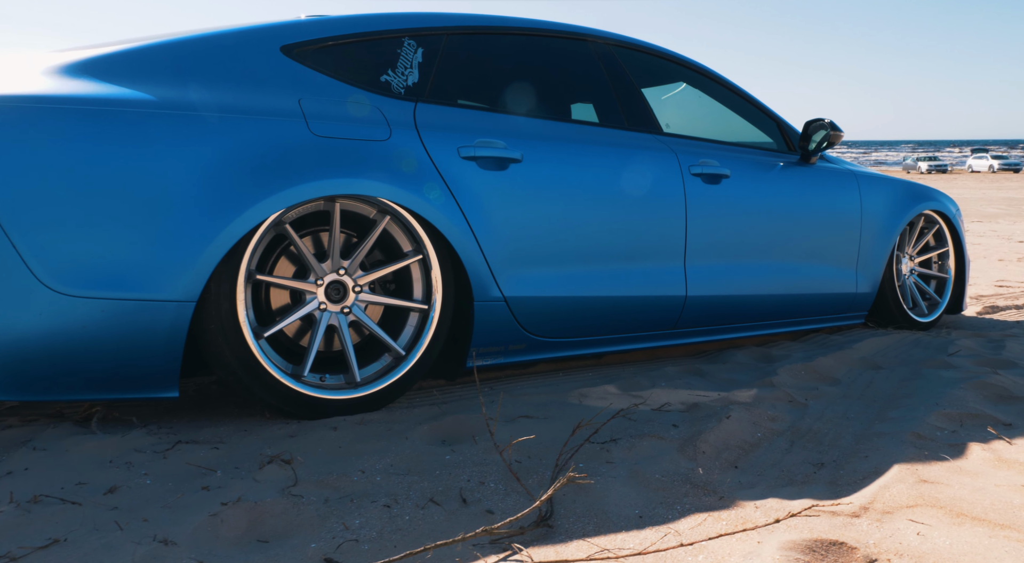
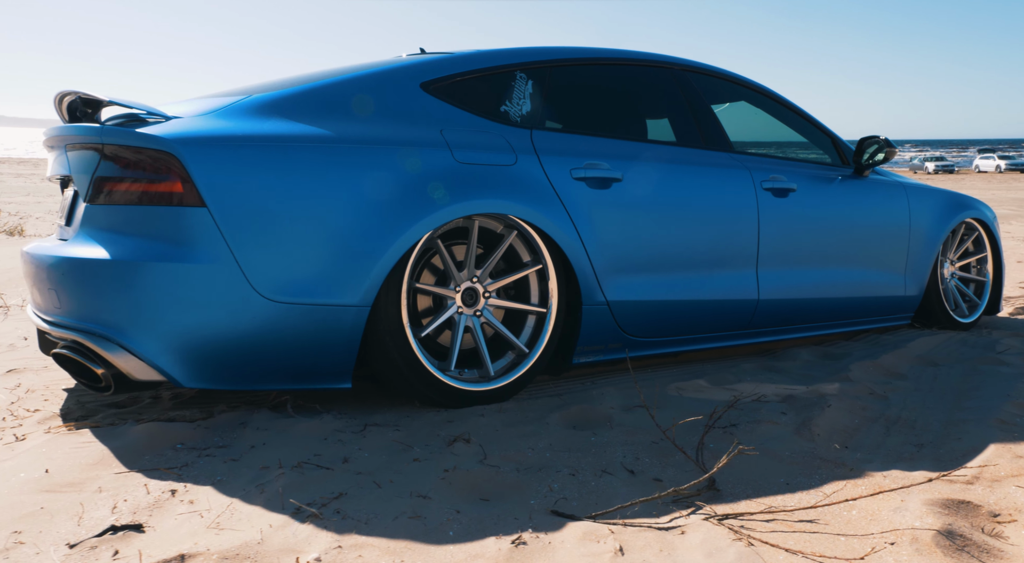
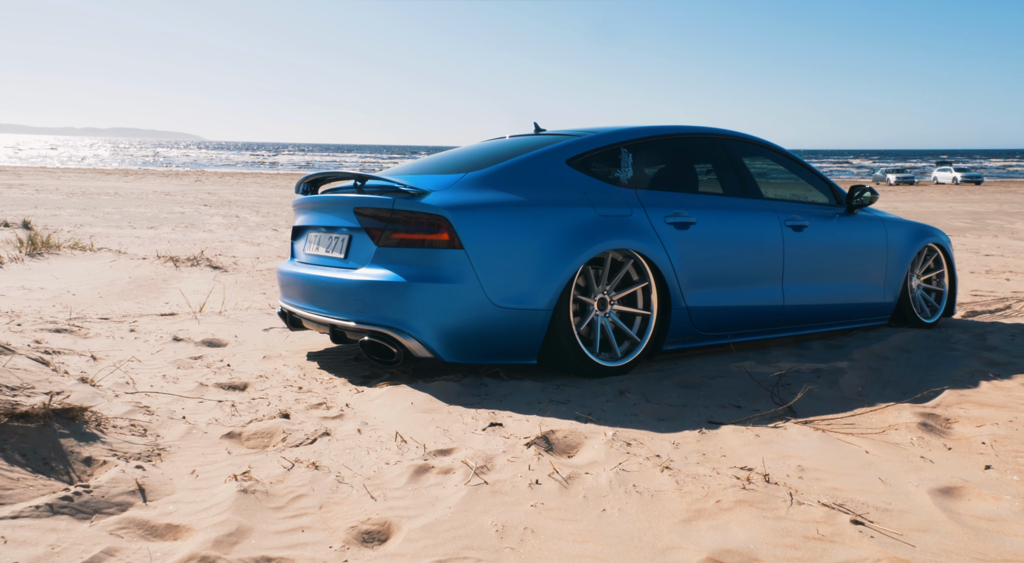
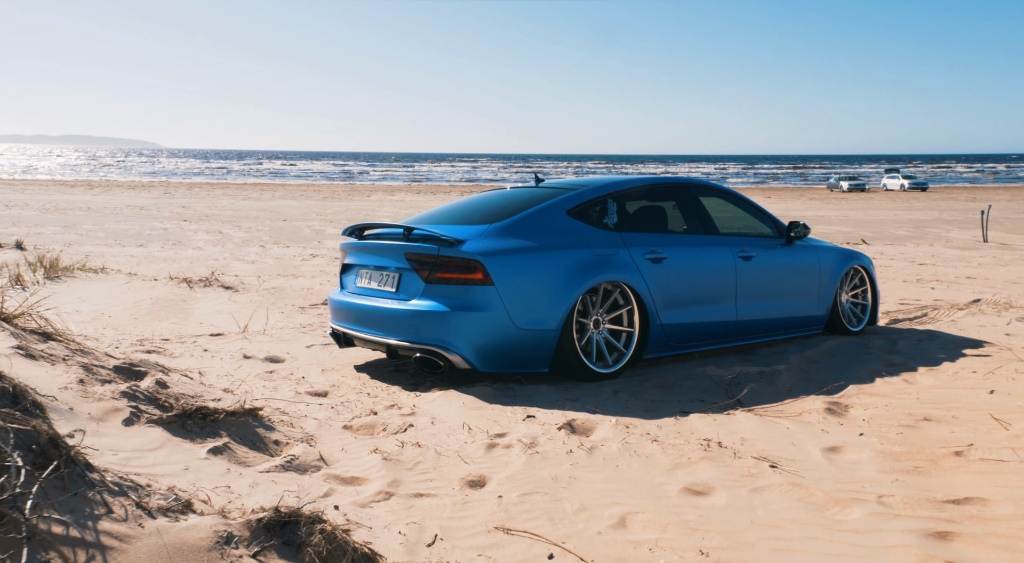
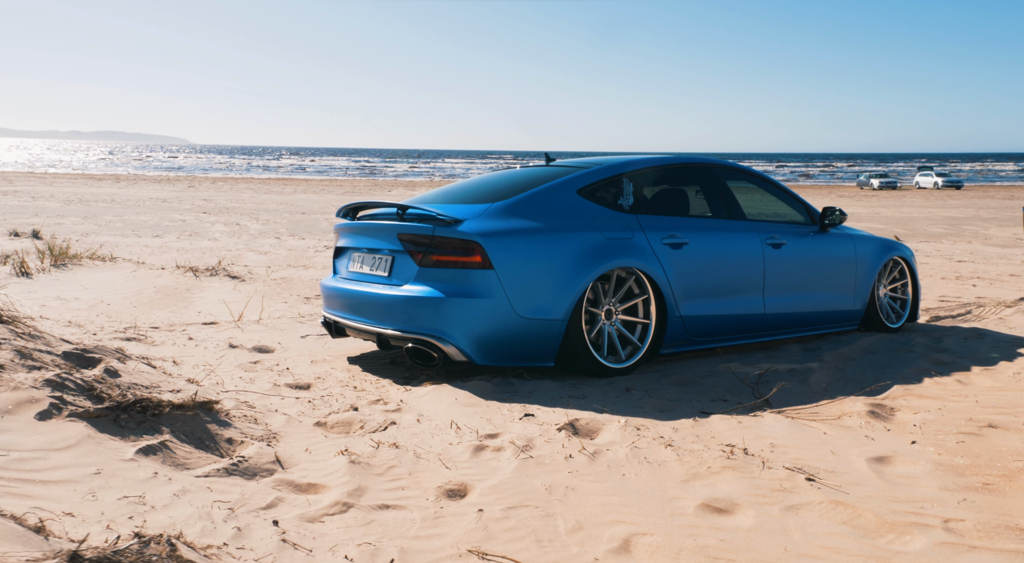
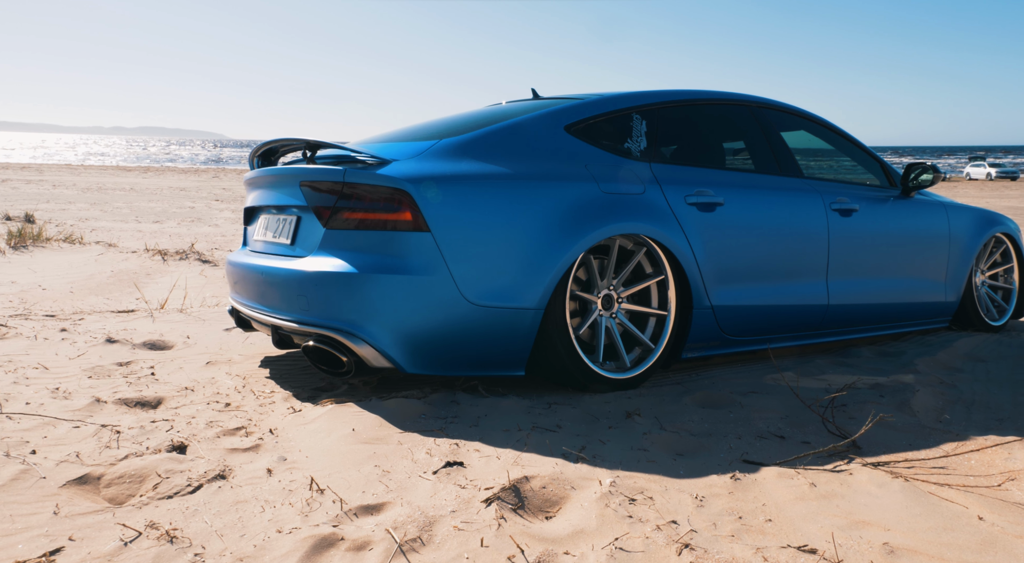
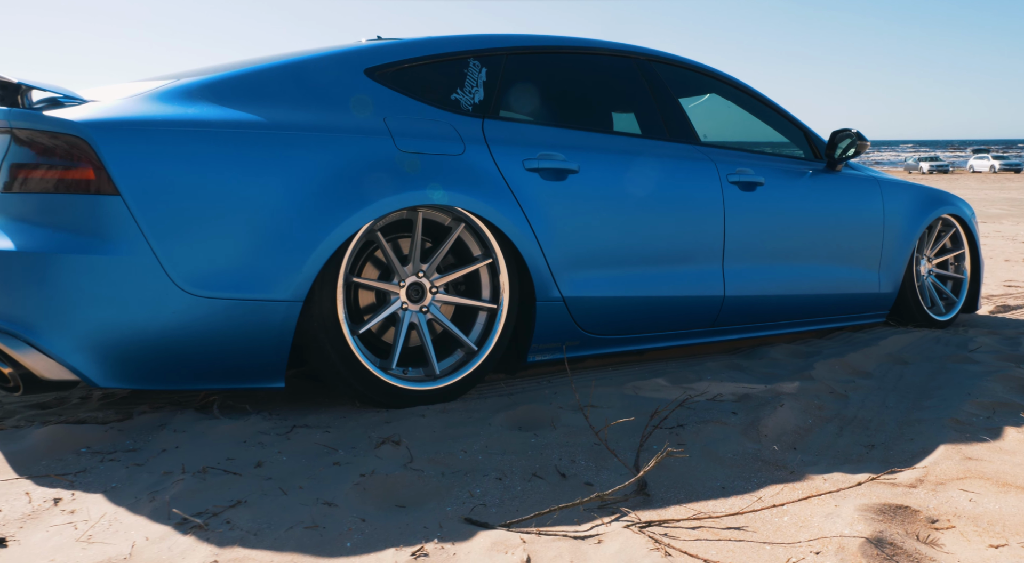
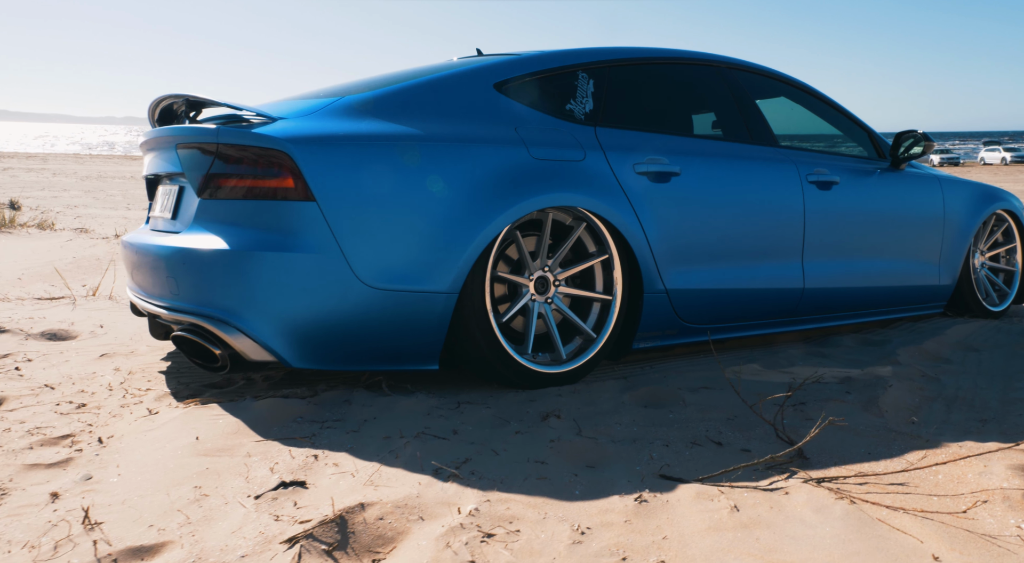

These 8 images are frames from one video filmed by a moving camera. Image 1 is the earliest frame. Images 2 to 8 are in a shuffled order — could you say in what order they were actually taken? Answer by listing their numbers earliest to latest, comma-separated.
7, 2, 8, 6, 3, 5, 4
